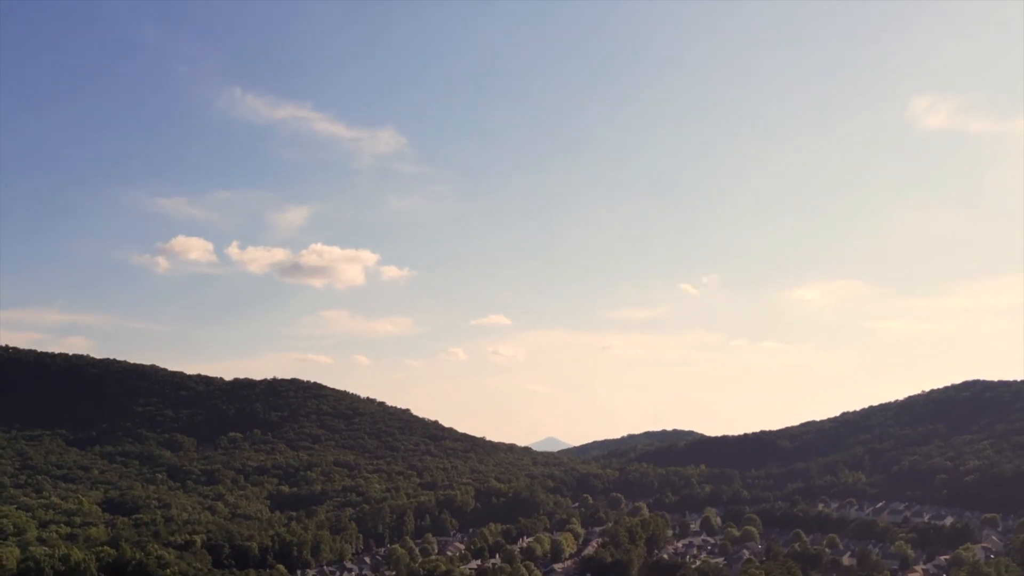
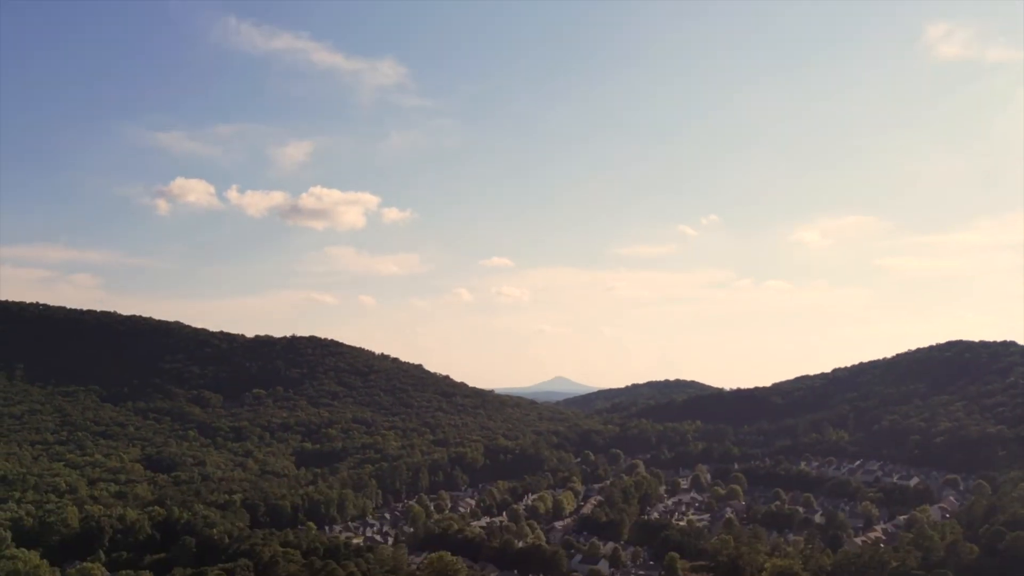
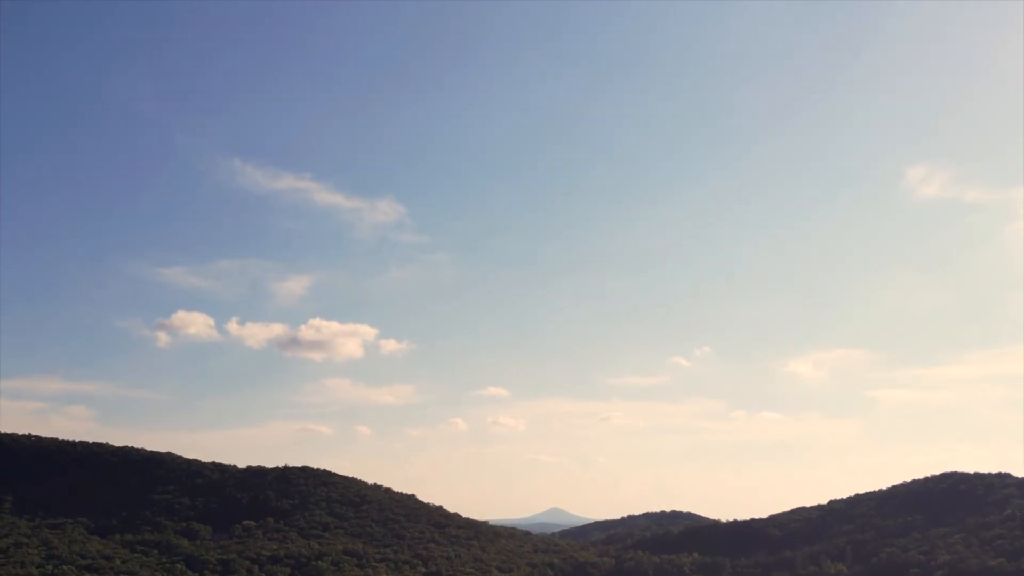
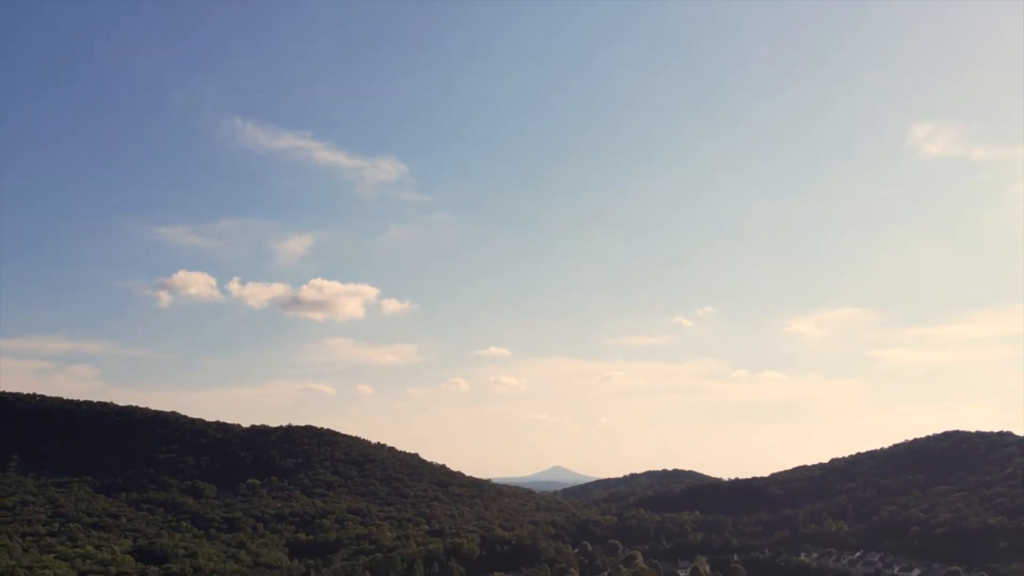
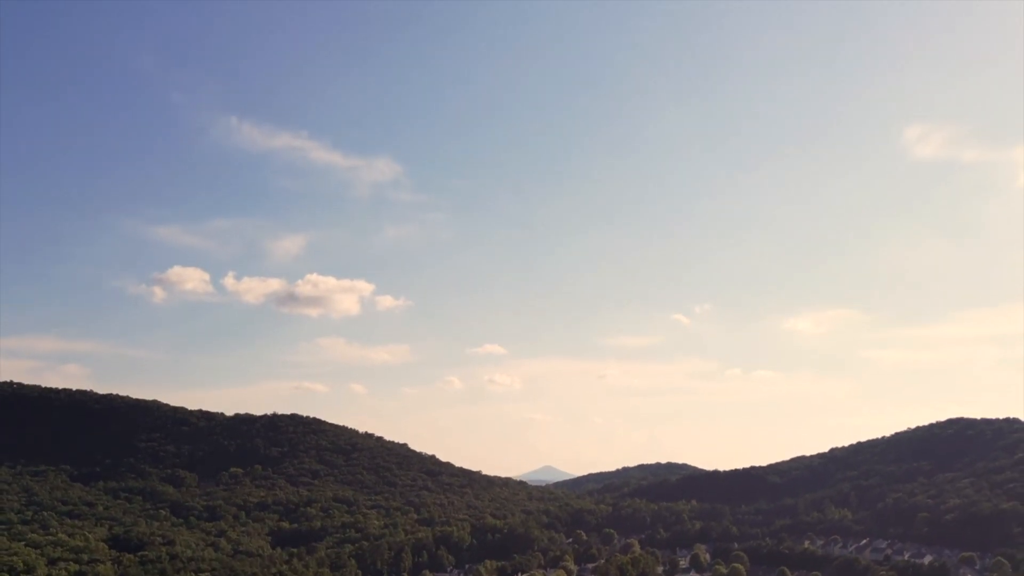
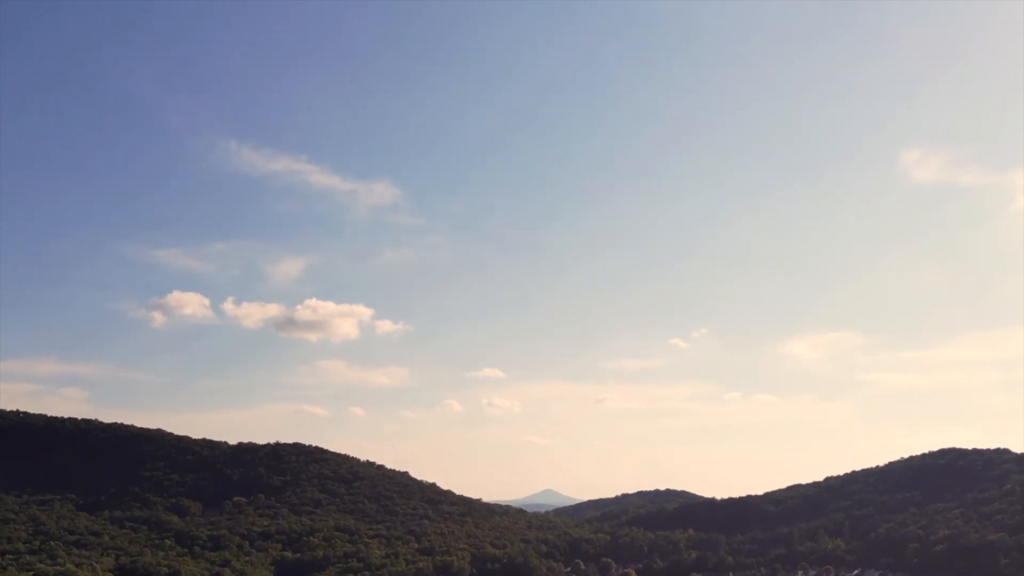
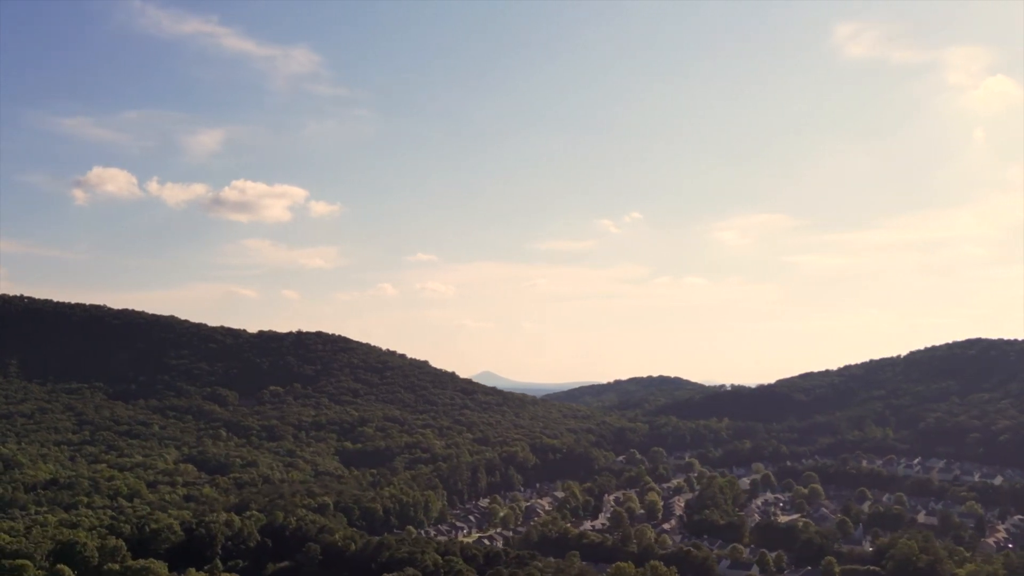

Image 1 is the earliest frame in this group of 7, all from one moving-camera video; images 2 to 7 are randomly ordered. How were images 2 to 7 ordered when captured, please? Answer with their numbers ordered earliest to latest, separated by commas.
5, 6, 3, 4, 2, 7
